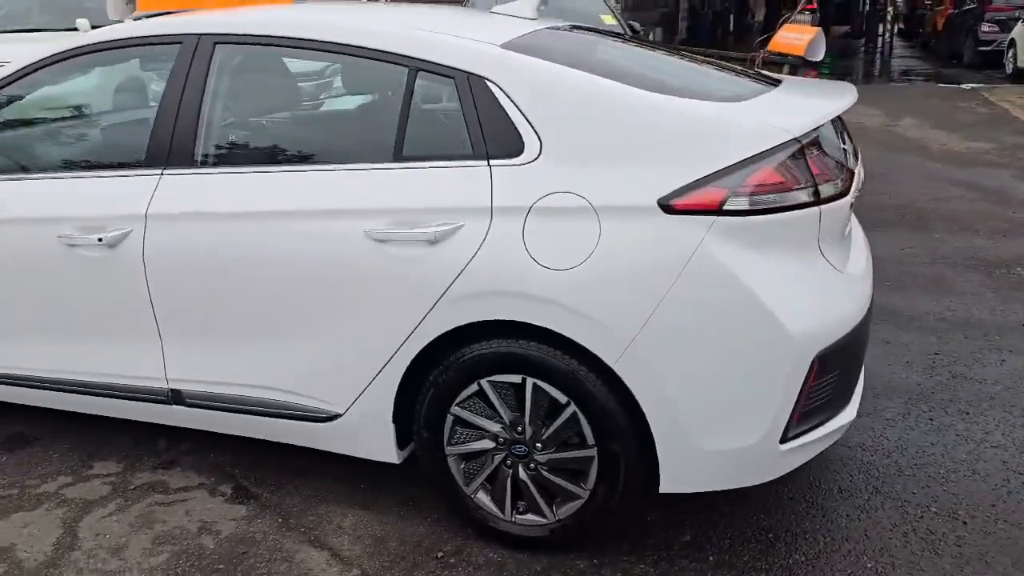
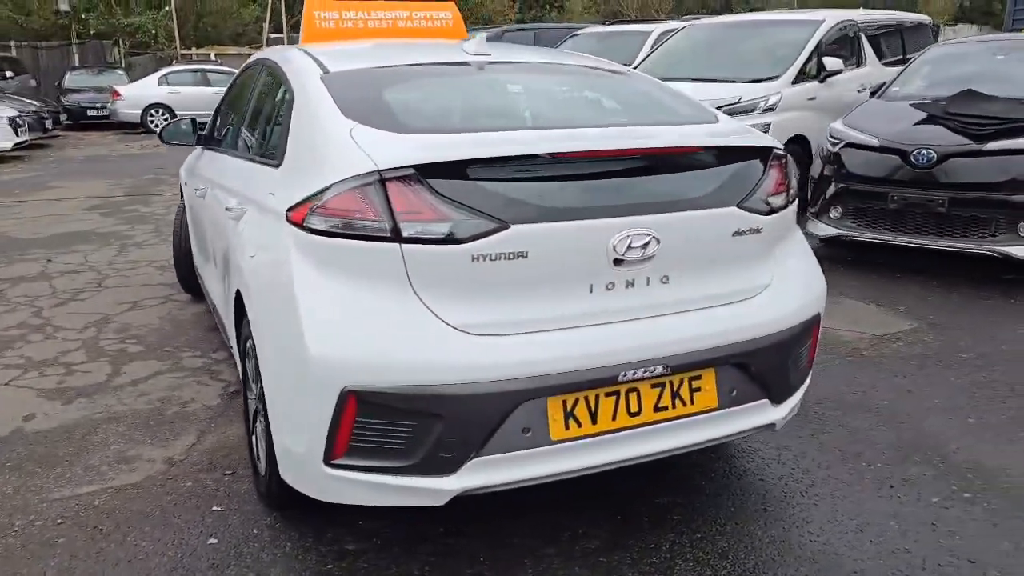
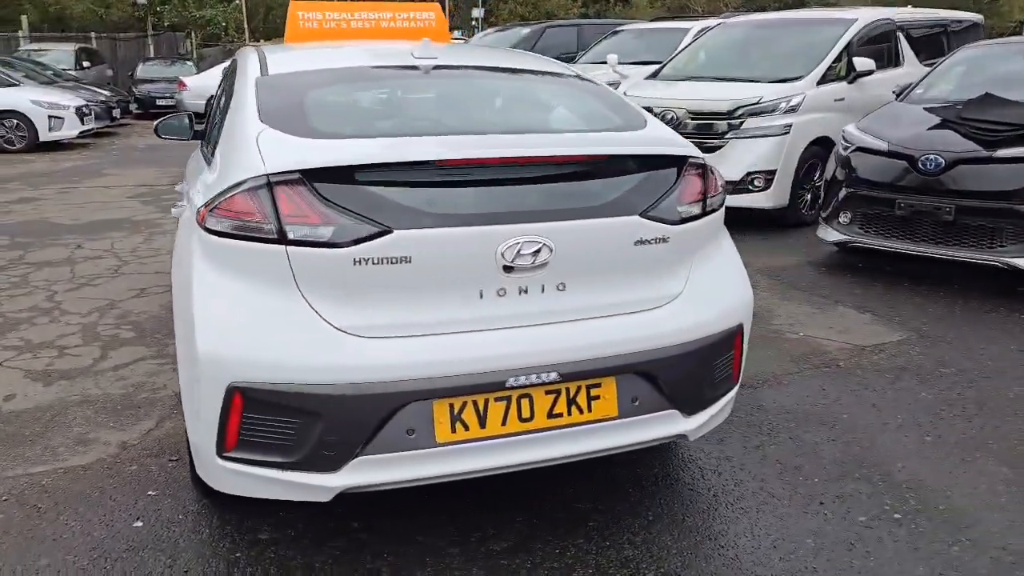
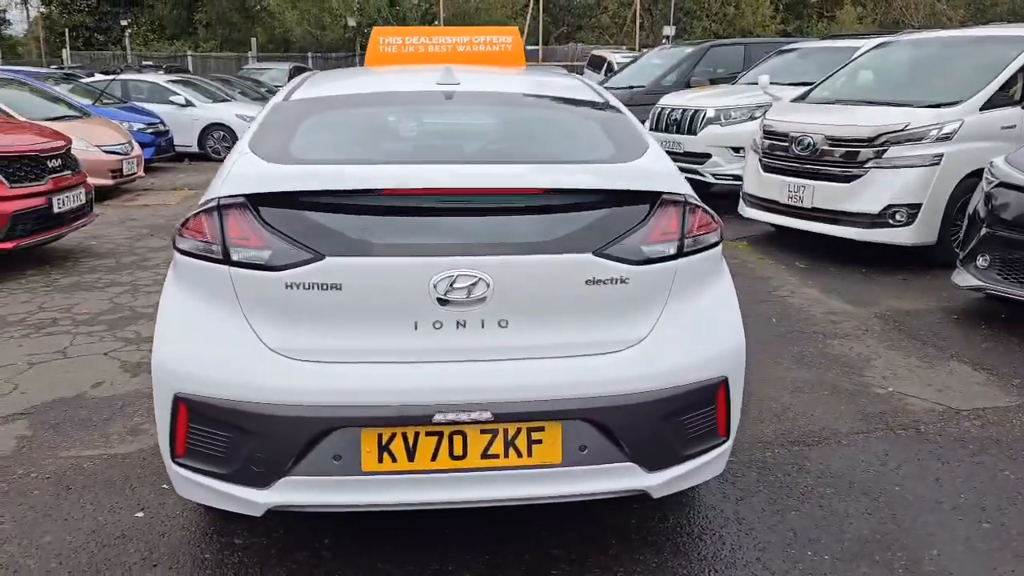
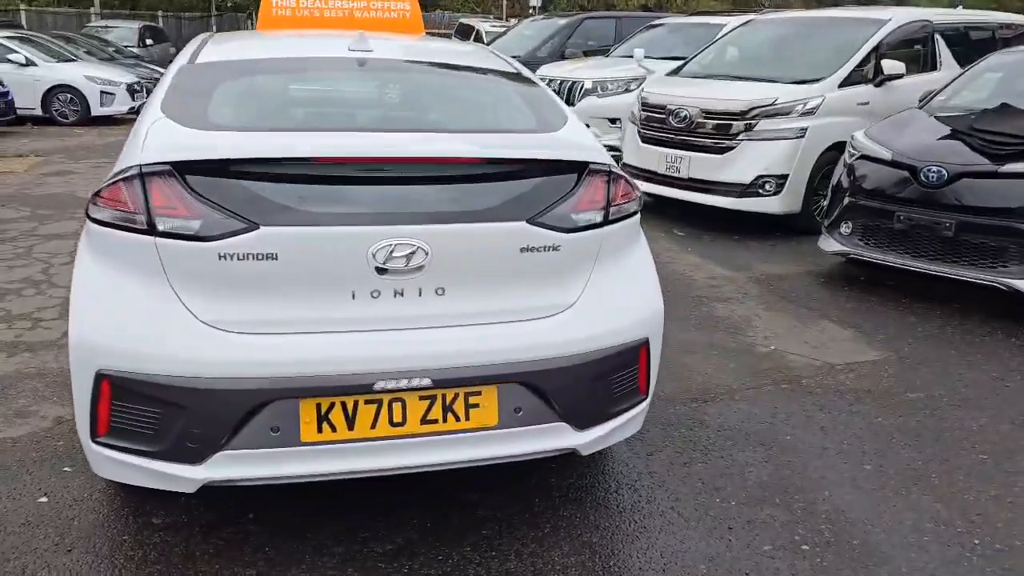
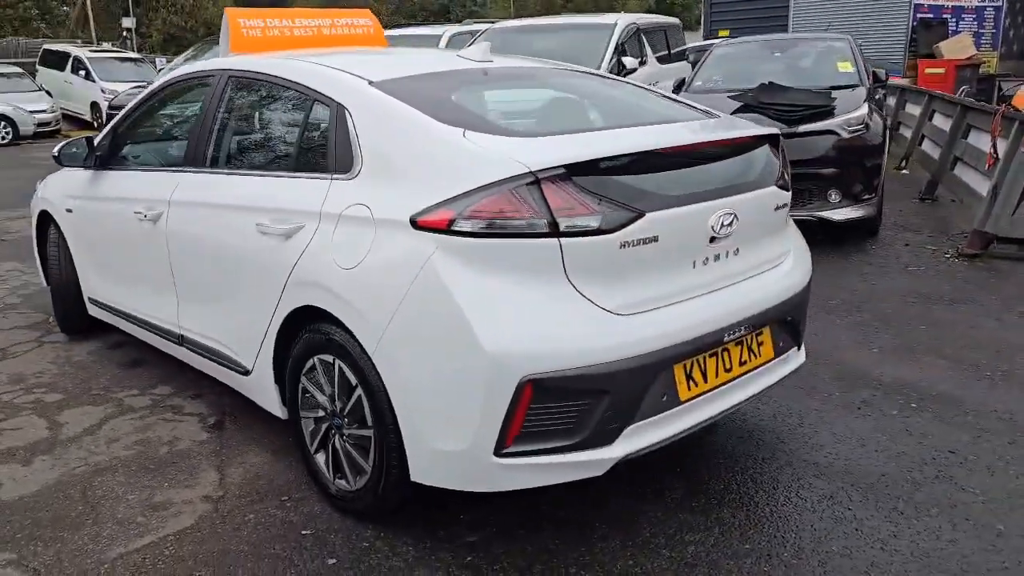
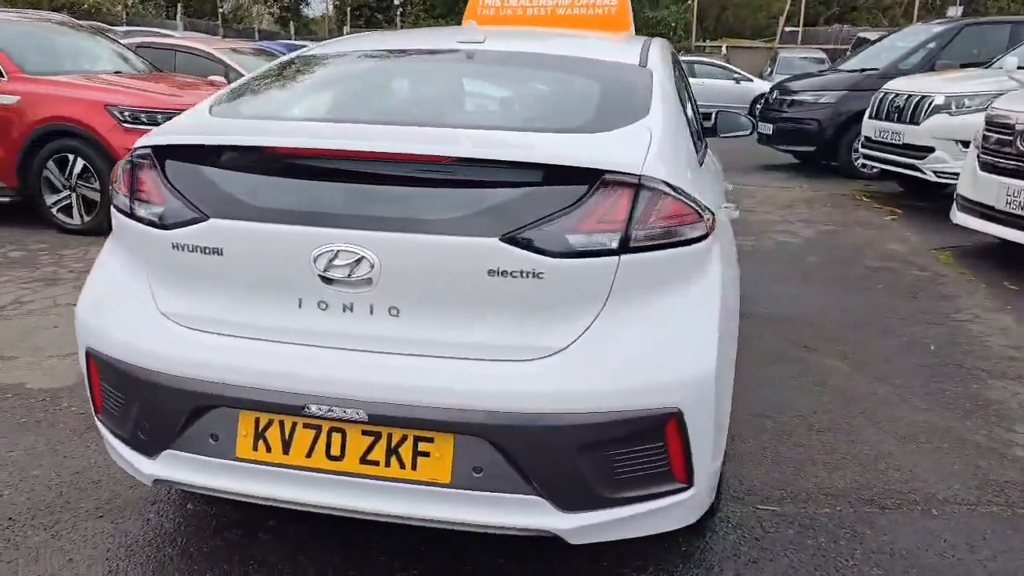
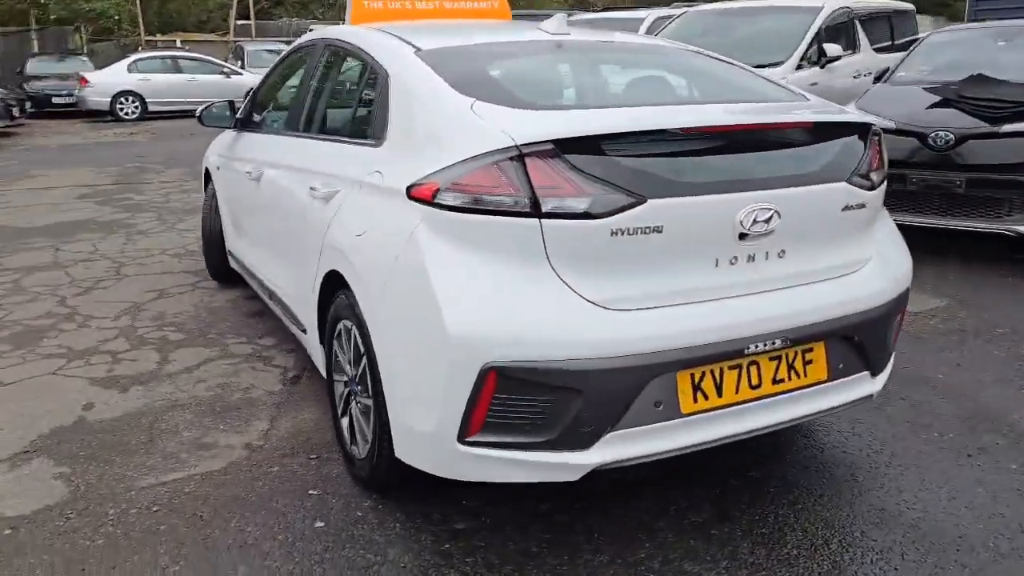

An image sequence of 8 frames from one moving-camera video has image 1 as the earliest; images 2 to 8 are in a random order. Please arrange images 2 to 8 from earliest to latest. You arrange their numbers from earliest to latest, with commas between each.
6, 8, 2, 3, 5, 4, 7
